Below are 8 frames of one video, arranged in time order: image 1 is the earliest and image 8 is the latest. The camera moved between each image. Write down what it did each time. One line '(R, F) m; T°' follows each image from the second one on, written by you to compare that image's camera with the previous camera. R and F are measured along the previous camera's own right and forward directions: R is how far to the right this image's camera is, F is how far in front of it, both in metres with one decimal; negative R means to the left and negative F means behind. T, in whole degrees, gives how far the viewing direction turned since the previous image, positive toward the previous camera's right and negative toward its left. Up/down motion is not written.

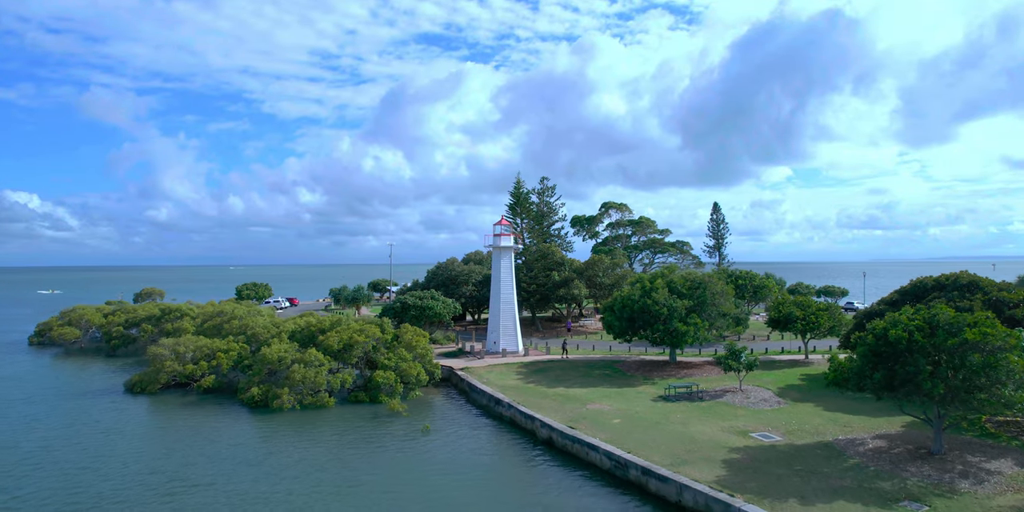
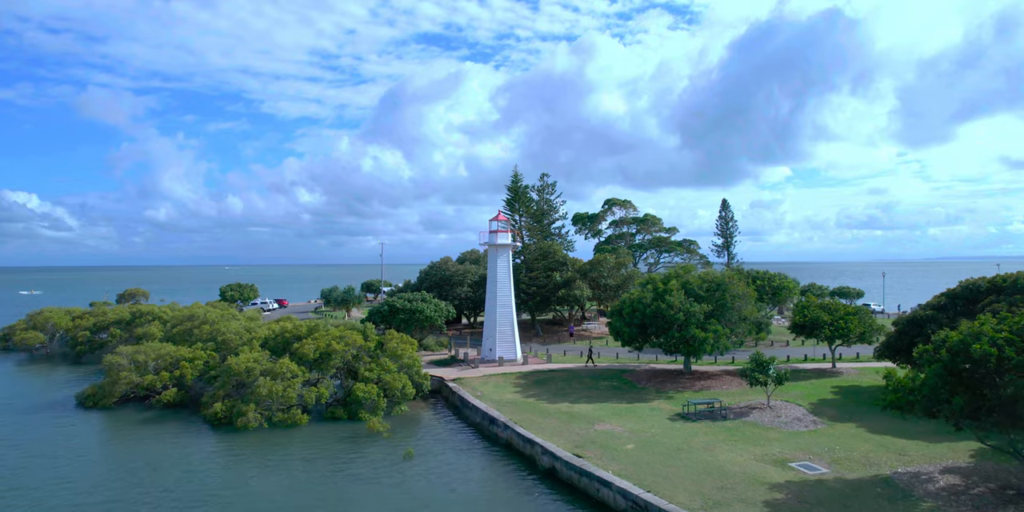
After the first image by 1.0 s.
(+0.1, +3.0) m; 0°
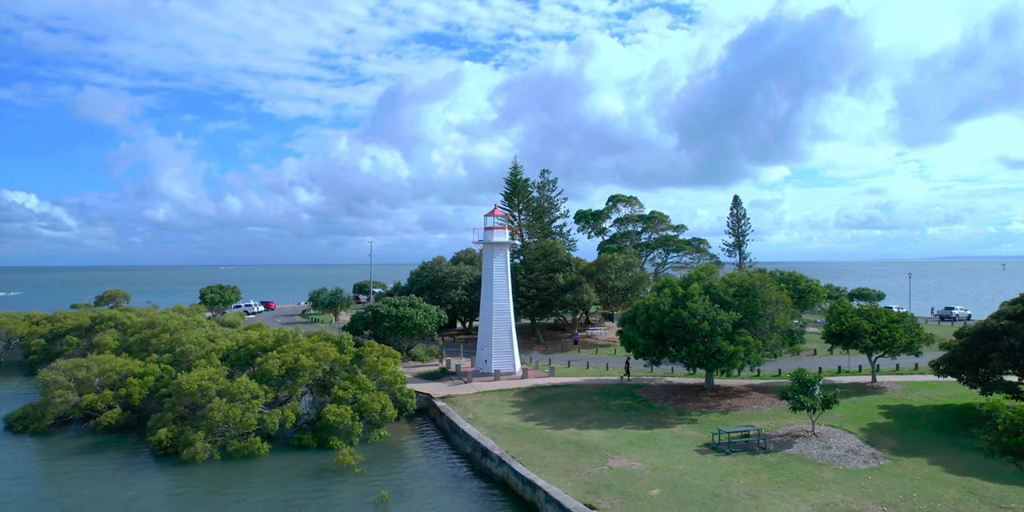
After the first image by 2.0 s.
(+0.1, +3.4) m; 0°
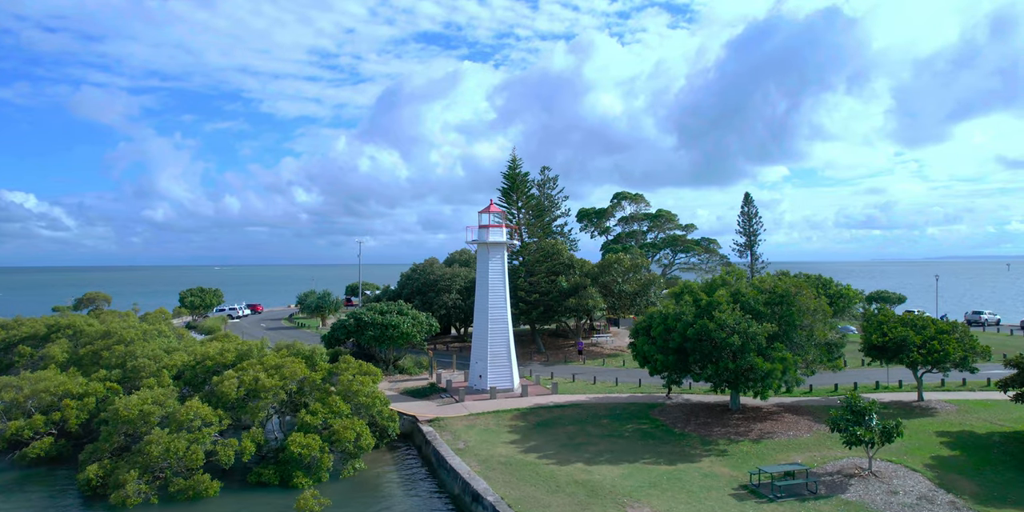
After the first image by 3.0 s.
(+0.1, +3.1) m; 0°
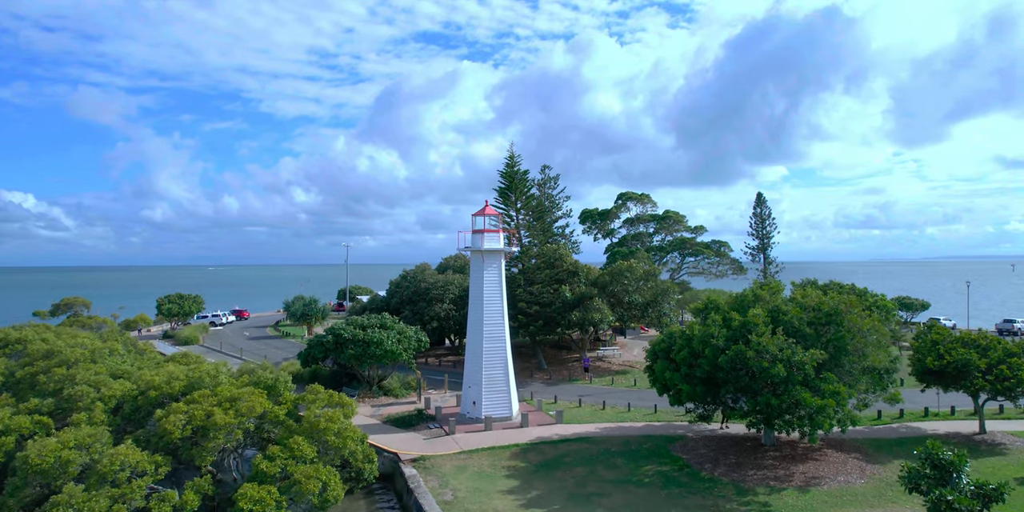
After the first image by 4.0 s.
(0.0, +3.1) m; 0°
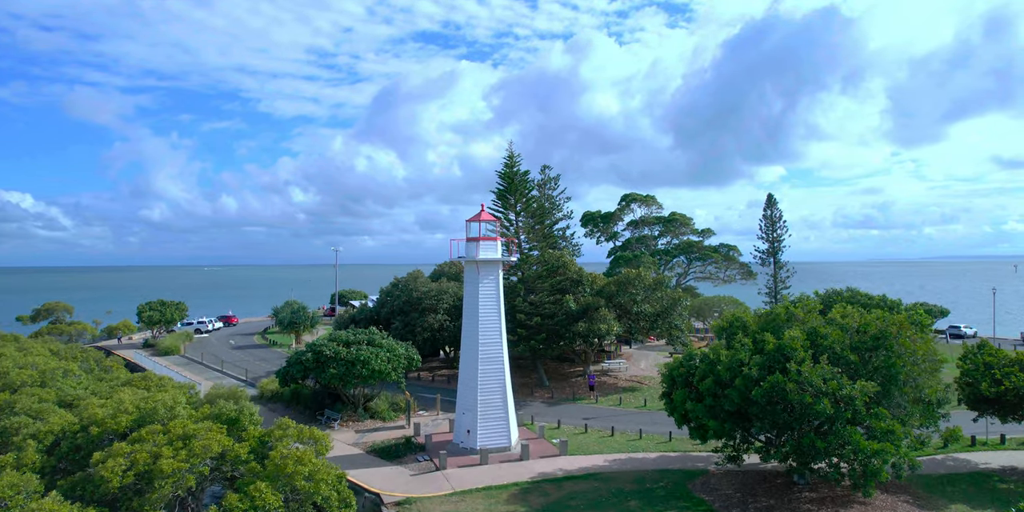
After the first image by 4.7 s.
(0.0, +2.3) m; 0°
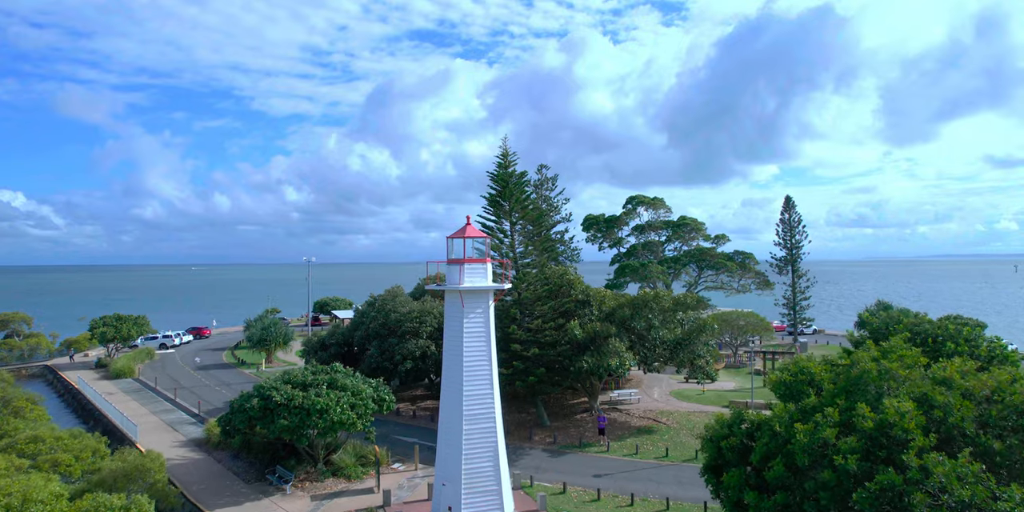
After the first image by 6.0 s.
(0.0, +4.3) m; 0°
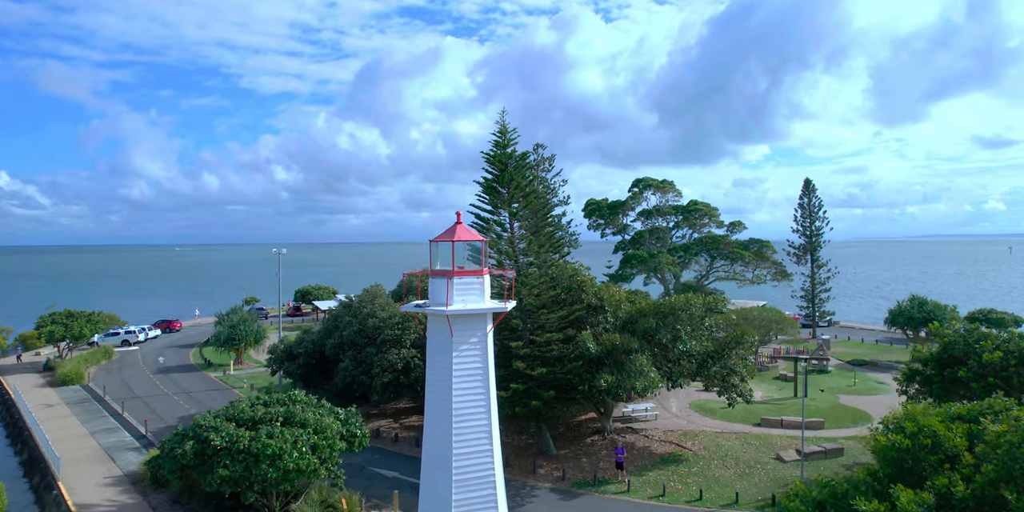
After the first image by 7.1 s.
(-0.2, +3.9) m; +1°
